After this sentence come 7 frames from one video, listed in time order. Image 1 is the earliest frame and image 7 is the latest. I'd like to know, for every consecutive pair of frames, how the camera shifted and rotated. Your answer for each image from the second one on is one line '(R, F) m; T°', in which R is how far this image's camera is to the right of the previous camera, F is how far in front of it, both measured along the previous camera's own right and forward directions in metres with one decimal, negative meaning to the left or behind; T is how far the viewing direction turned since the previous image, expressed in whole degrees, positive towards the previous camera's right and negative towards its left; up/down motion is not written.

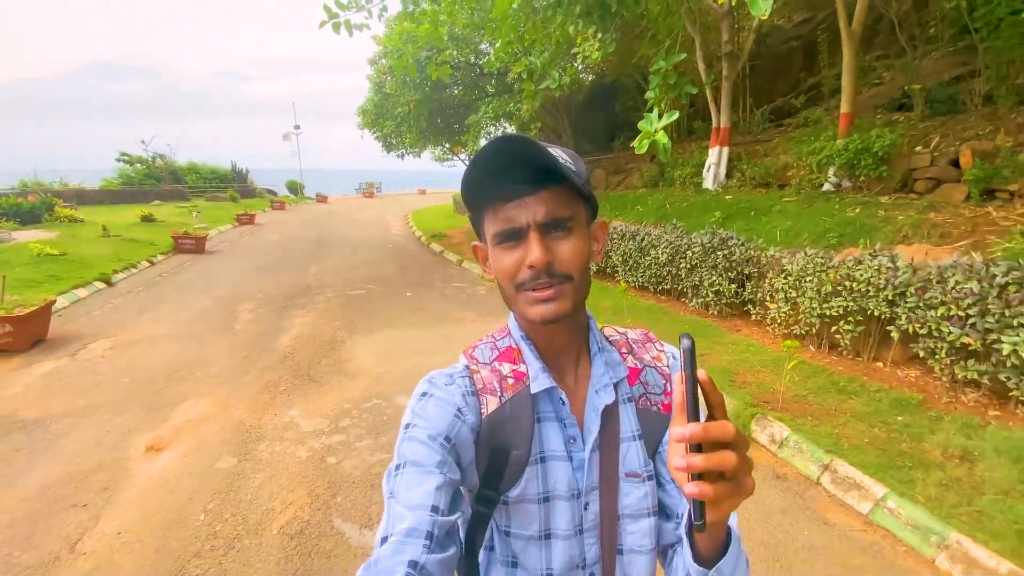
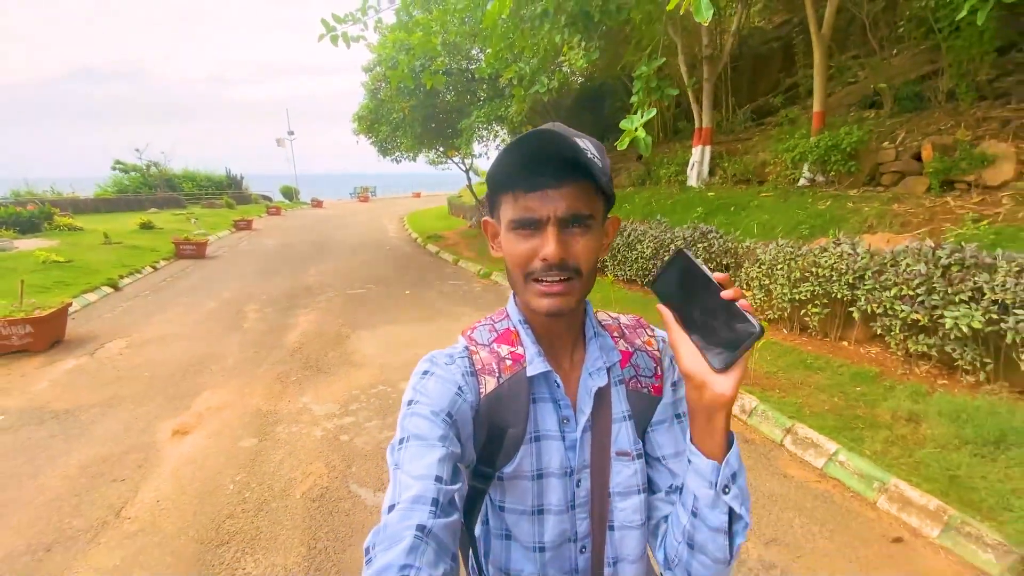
(0.0, -0.4) m; +1°
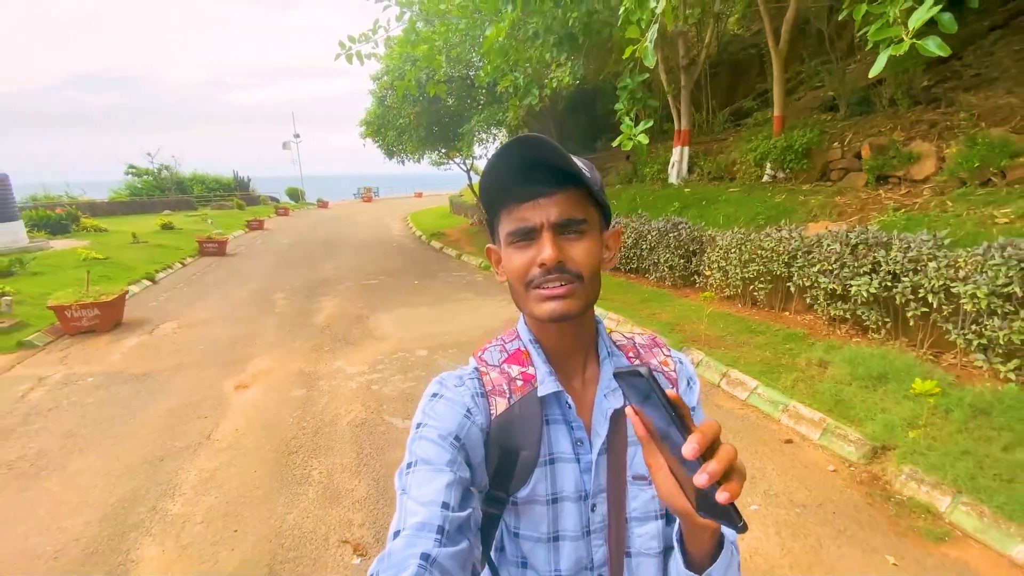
(+0.1, -1.0) m; 0°
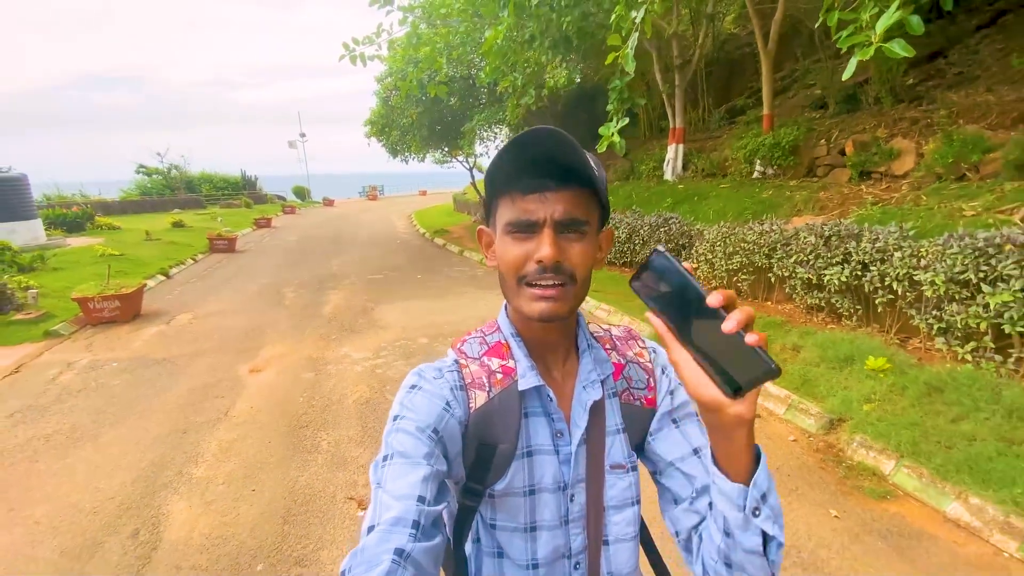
(+0.1, -0.3) m; -1°
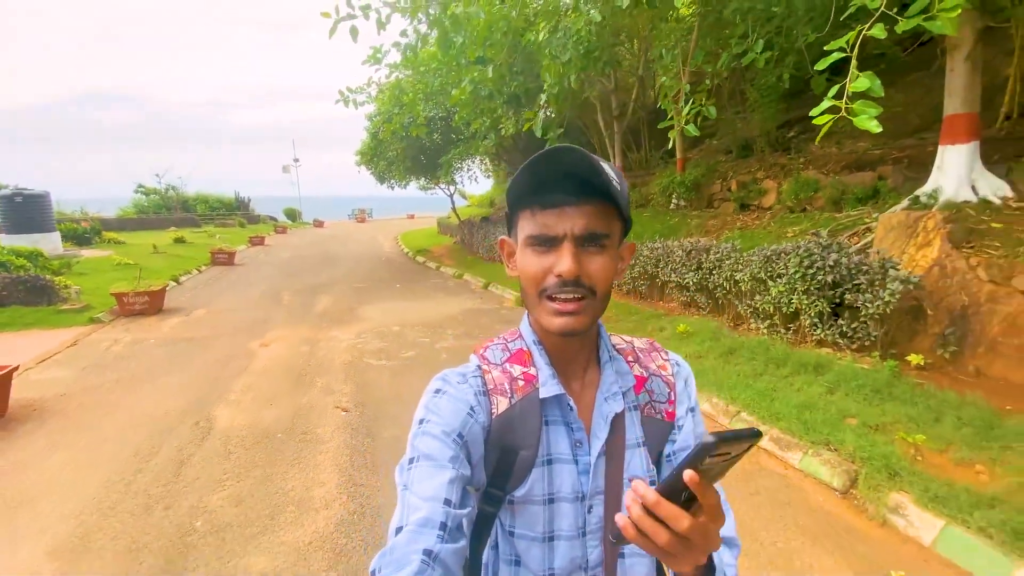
(+0.6, -1.8) m; +1°
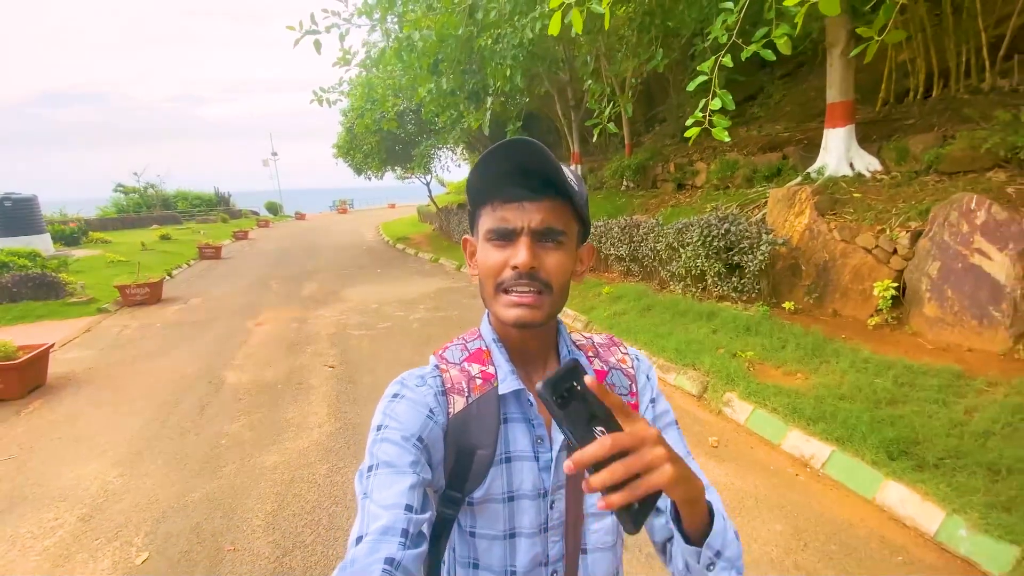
(+0.4, -1.1) m; +1°
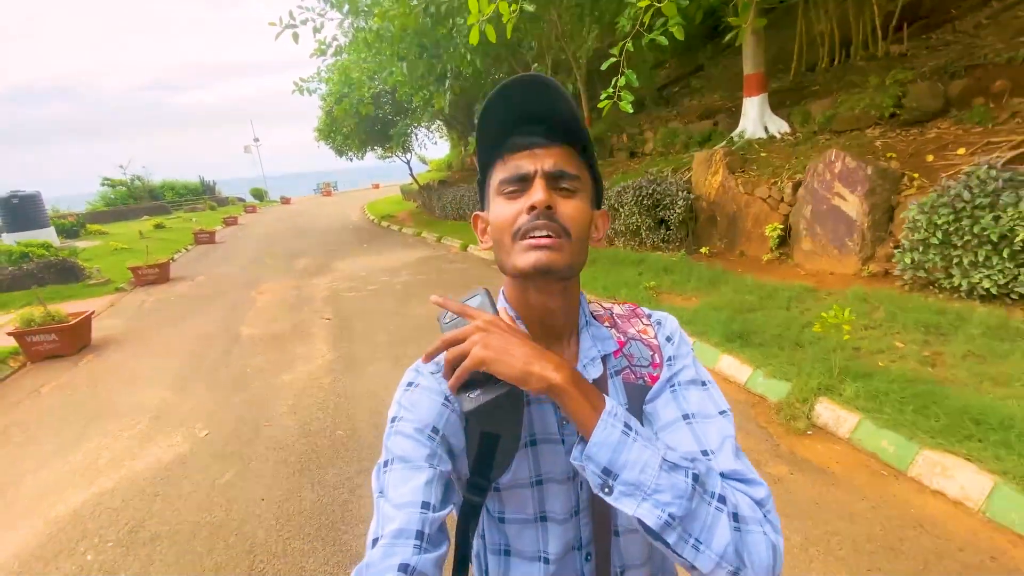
(+0.4, -1.2) m; +1°
